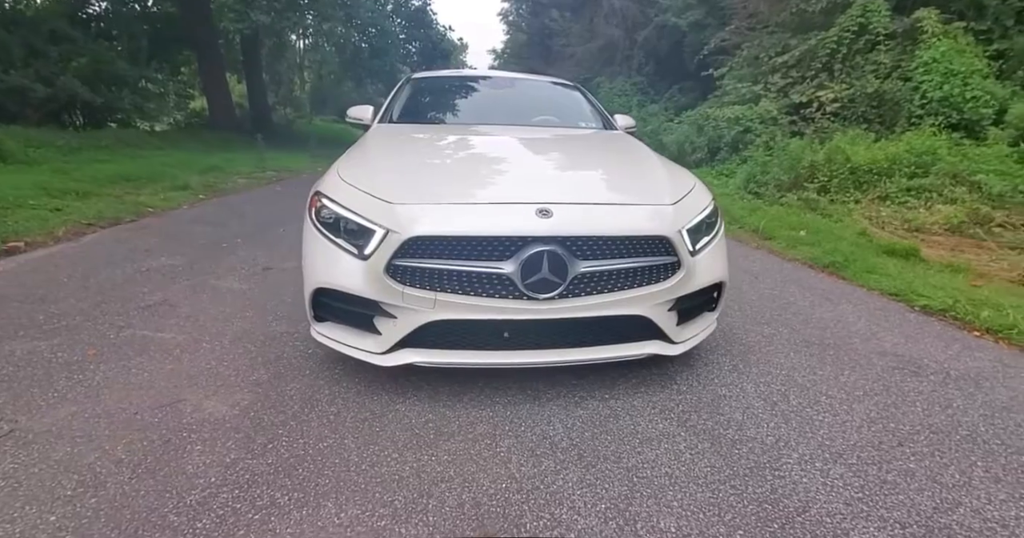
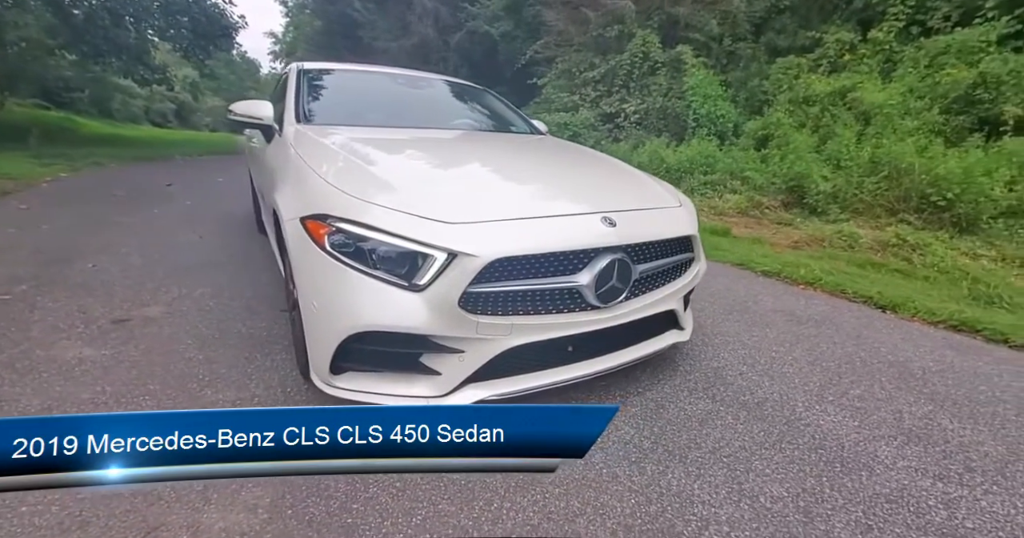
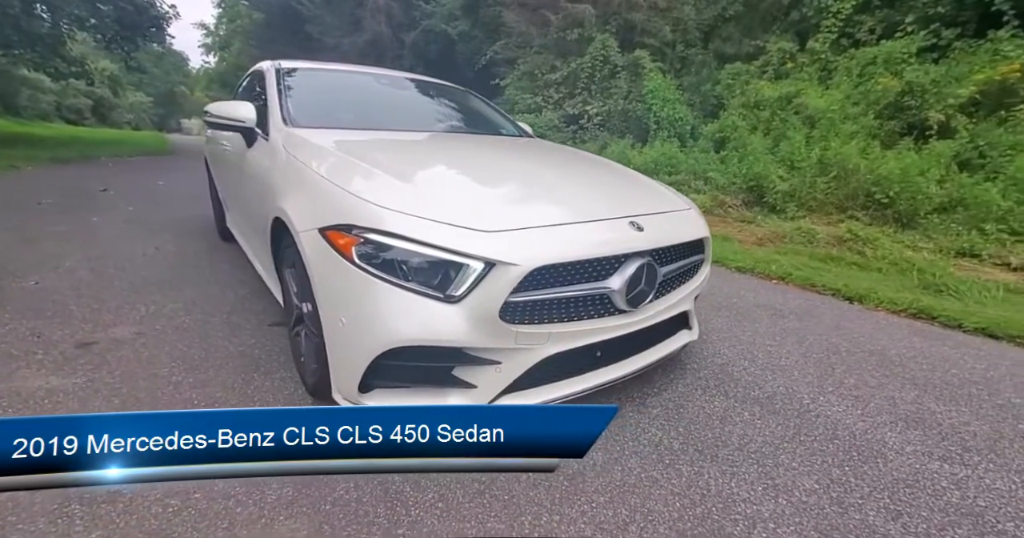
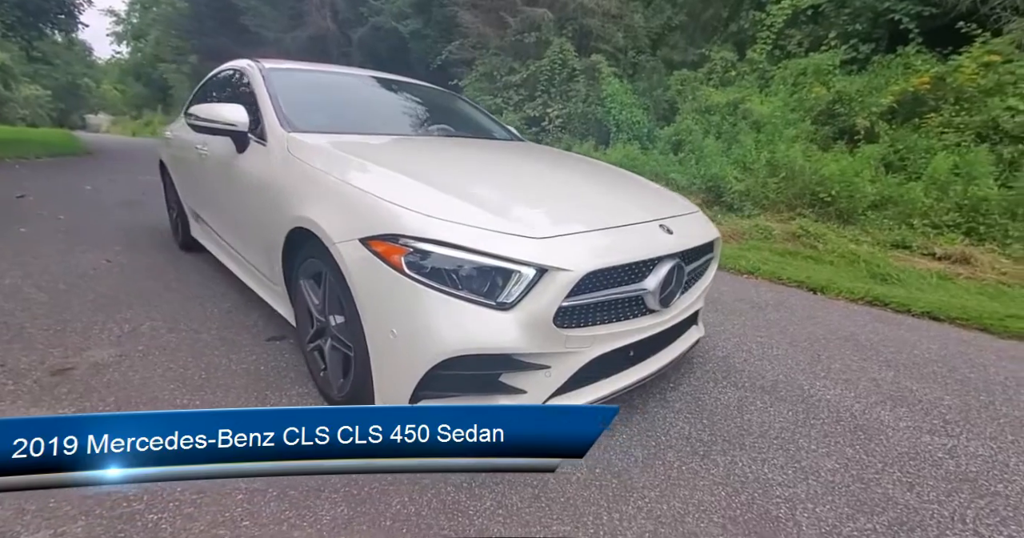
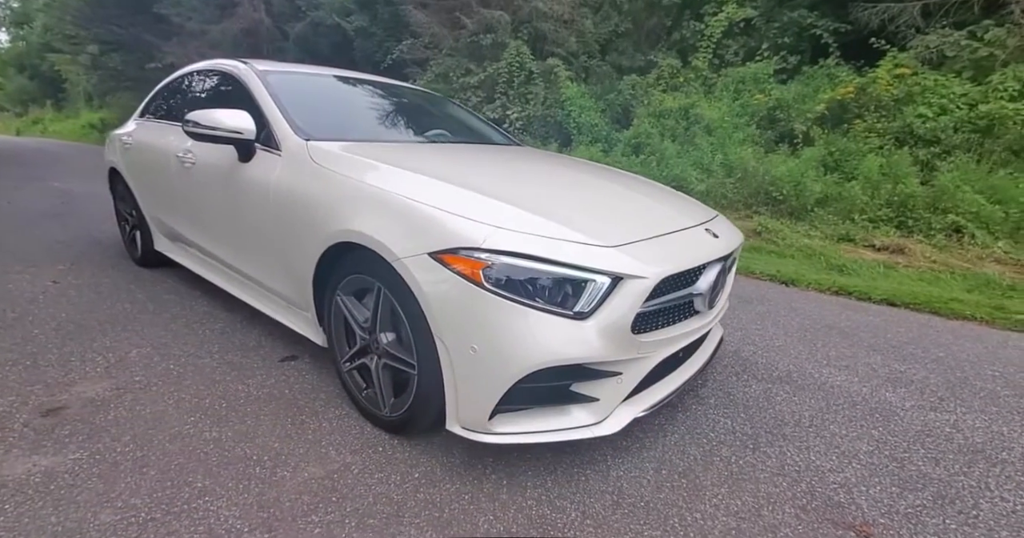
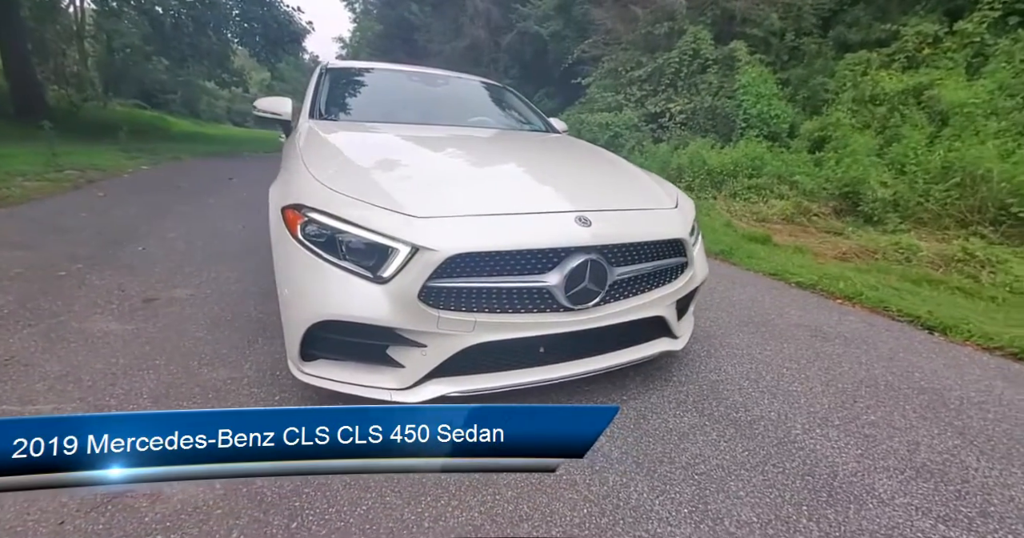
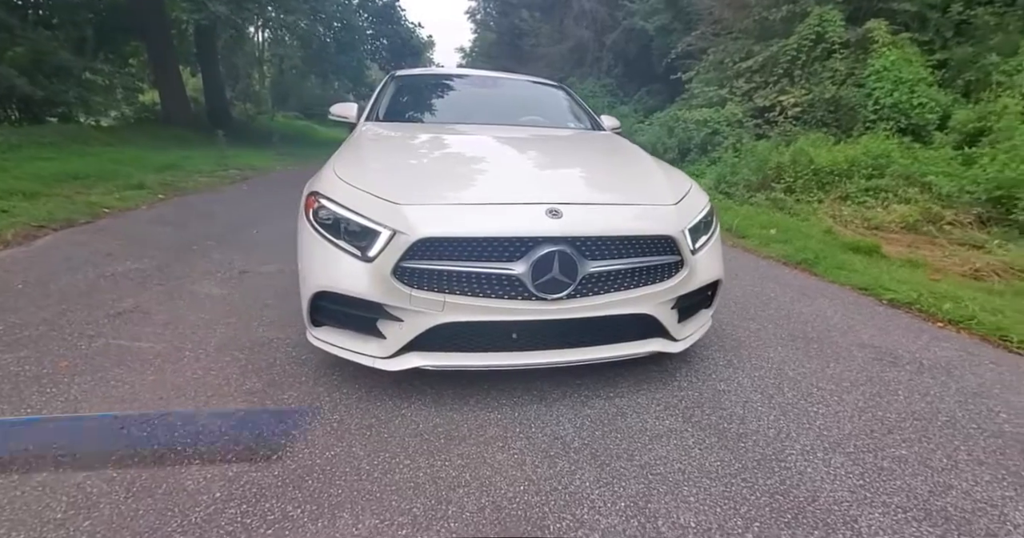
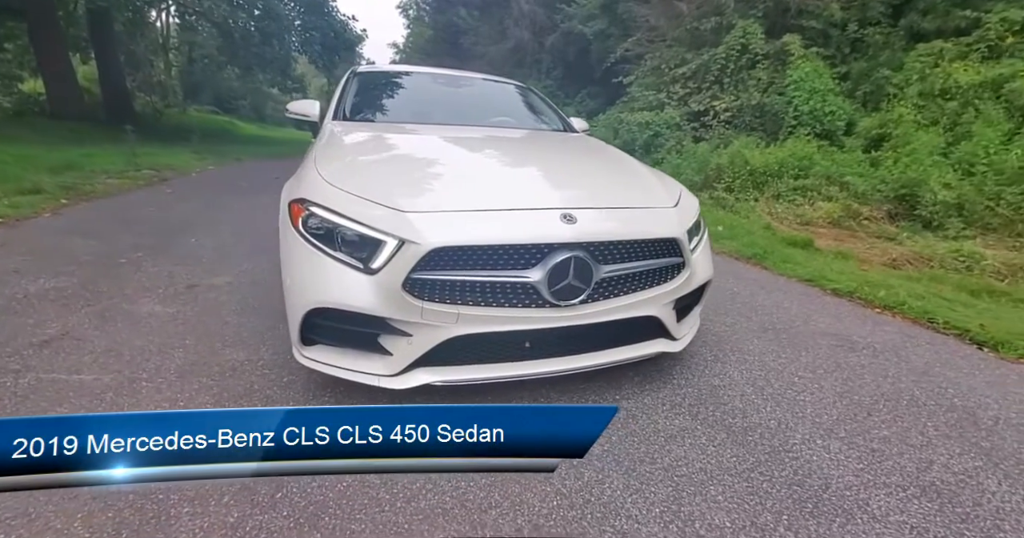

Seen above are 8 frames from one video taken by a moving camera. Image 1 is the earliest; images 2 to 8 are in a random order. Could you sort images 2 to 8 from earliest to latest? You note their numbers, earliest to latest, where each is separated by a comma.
7, 8, 6, 2, 3, 4, 5
